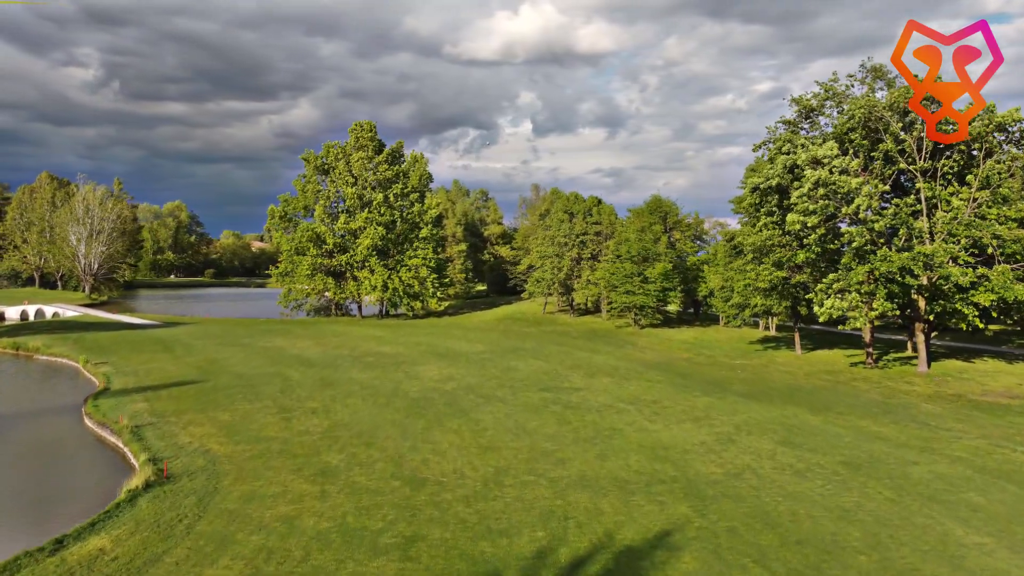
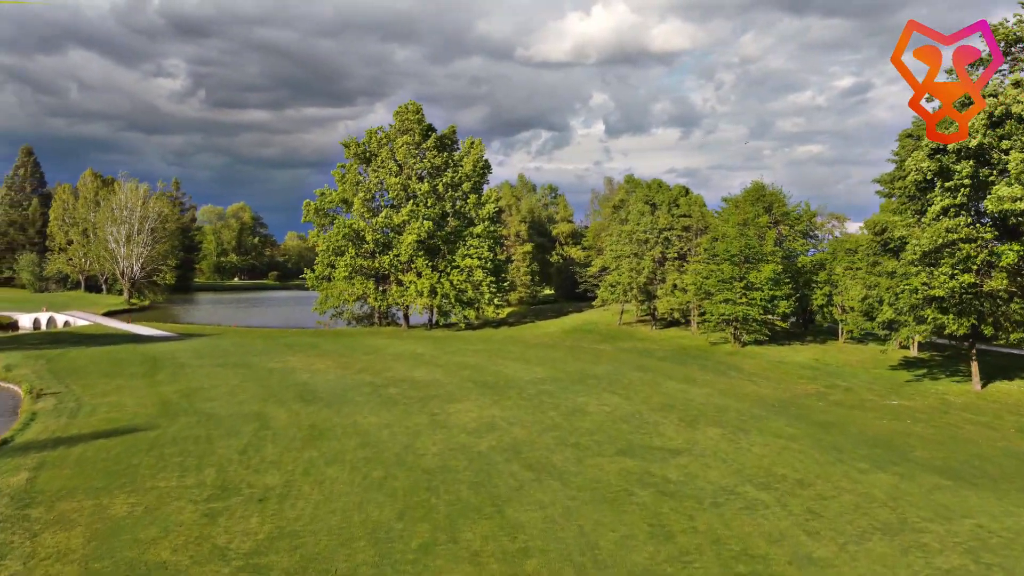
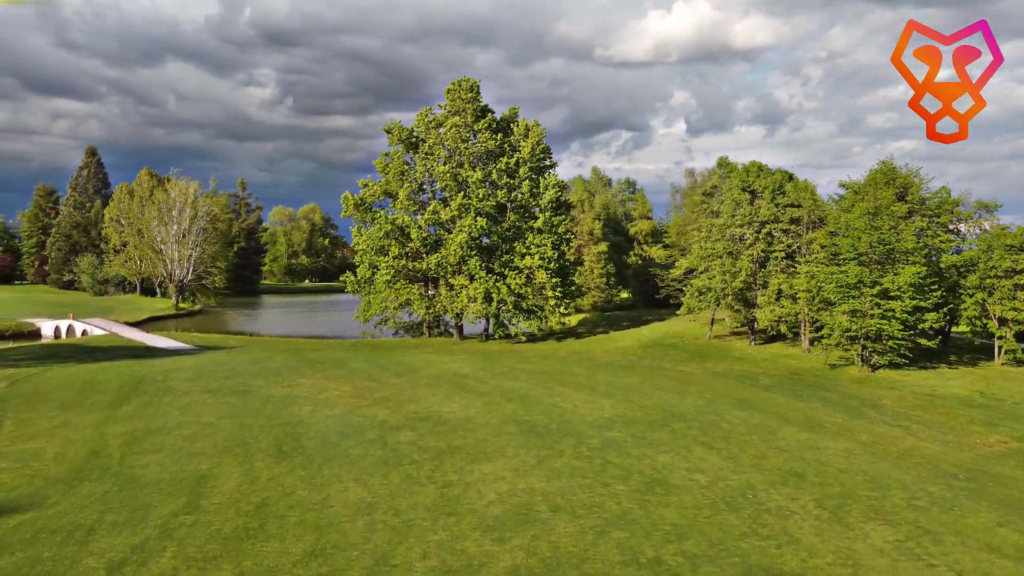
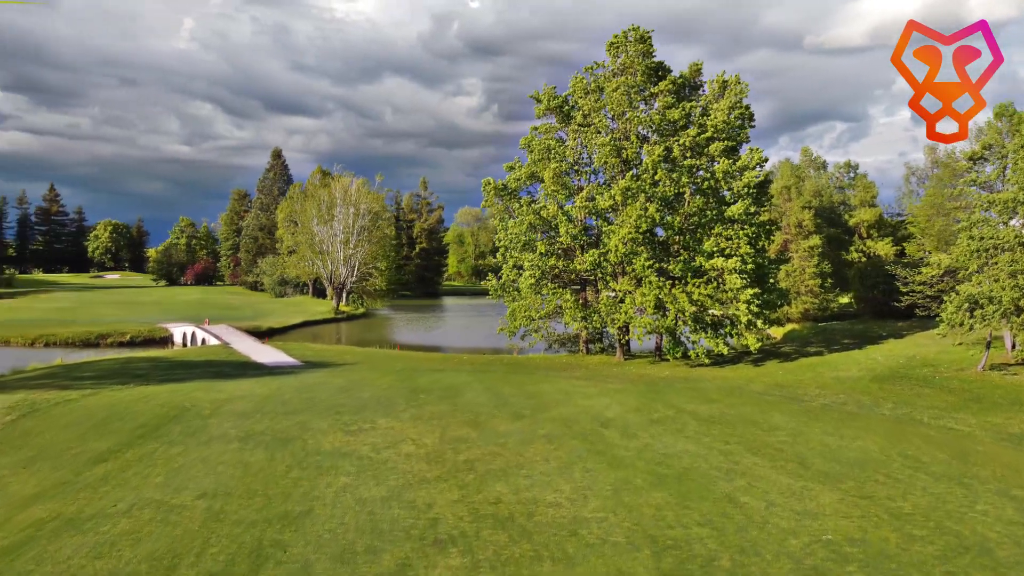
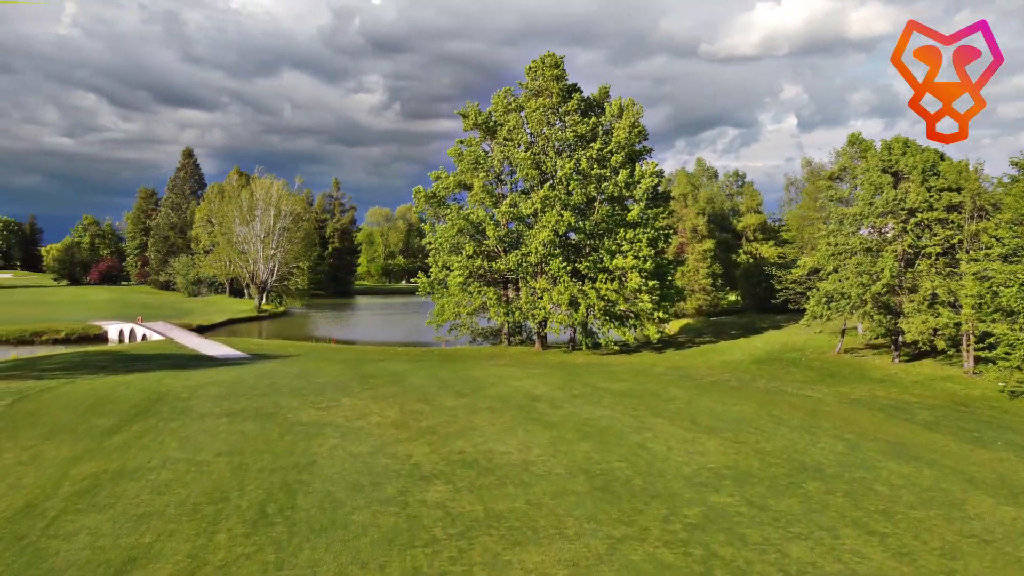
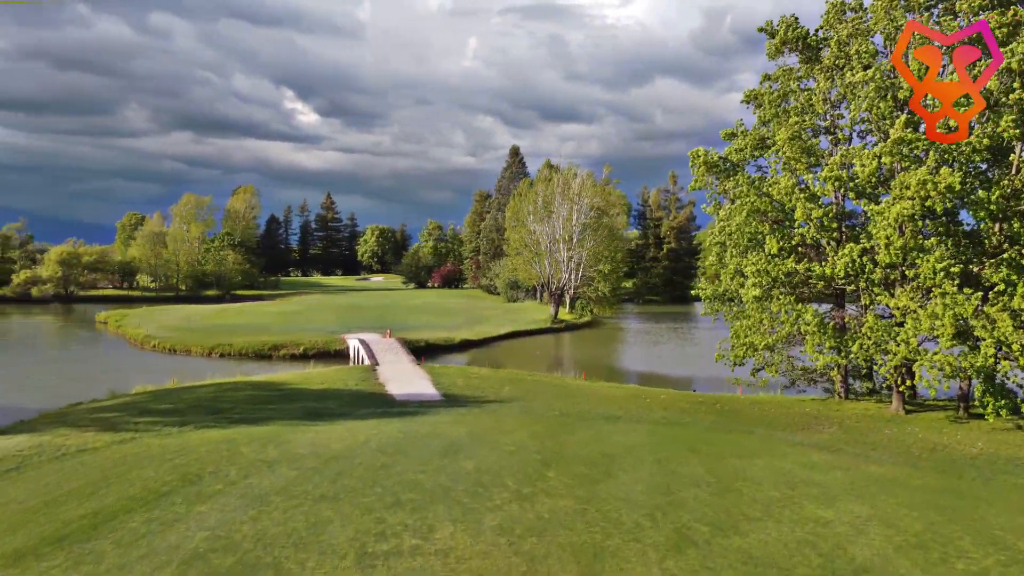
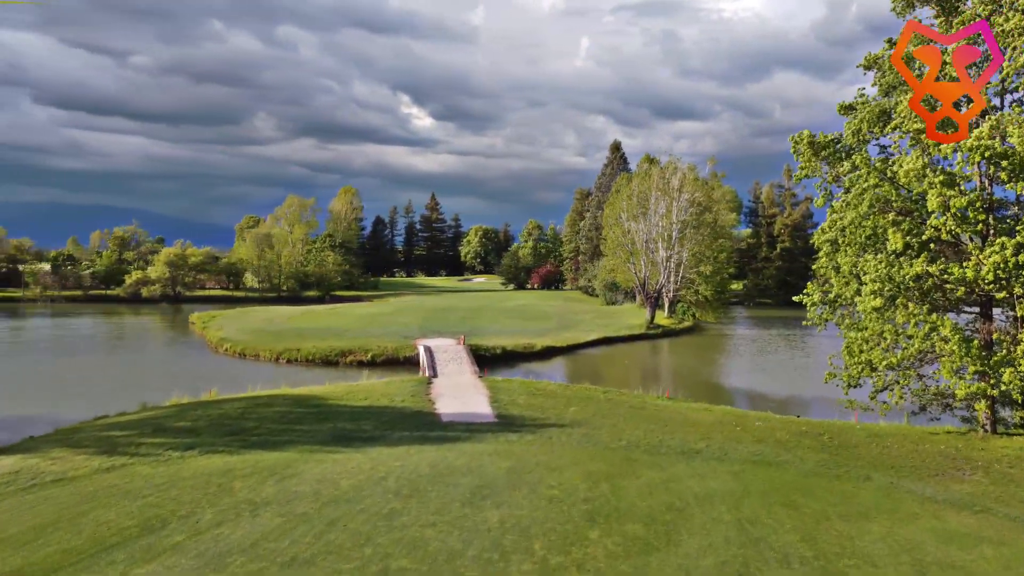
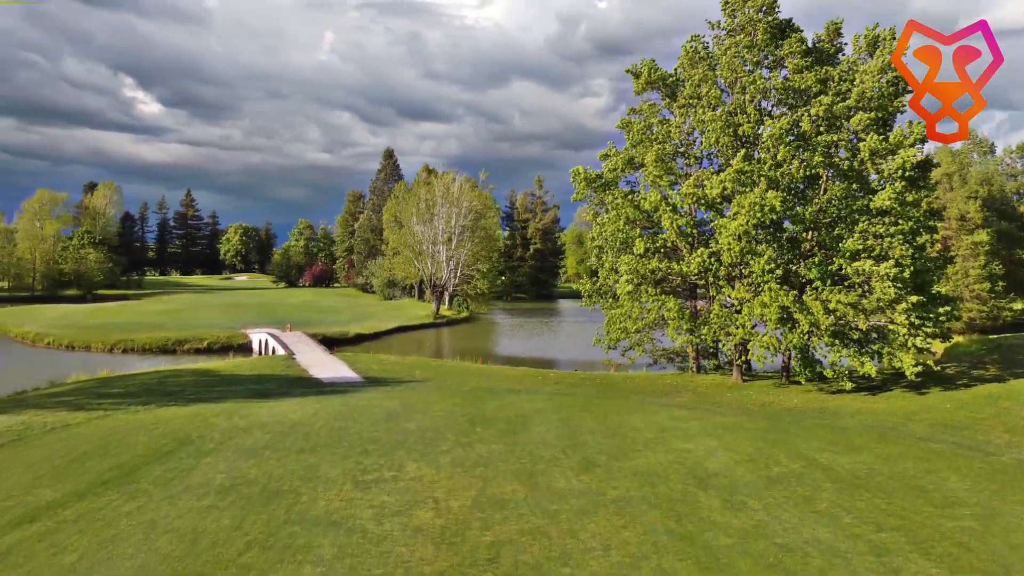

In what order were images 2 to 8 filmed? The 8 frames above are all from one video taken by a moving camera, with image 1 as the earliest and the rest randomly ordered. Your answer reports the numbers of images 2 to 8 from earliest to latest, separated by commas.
2, 3, 5, 4, 8, 6, 7
